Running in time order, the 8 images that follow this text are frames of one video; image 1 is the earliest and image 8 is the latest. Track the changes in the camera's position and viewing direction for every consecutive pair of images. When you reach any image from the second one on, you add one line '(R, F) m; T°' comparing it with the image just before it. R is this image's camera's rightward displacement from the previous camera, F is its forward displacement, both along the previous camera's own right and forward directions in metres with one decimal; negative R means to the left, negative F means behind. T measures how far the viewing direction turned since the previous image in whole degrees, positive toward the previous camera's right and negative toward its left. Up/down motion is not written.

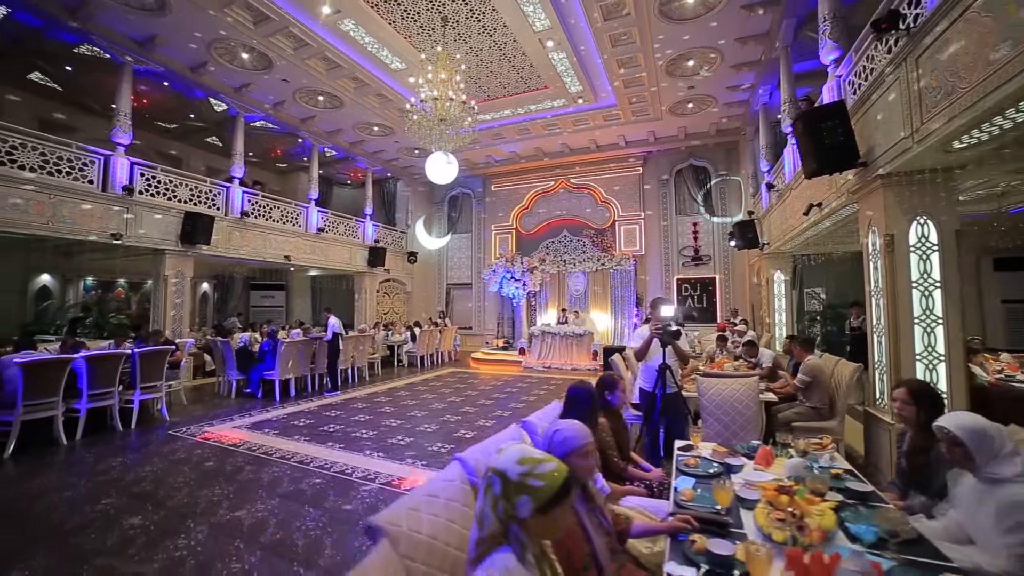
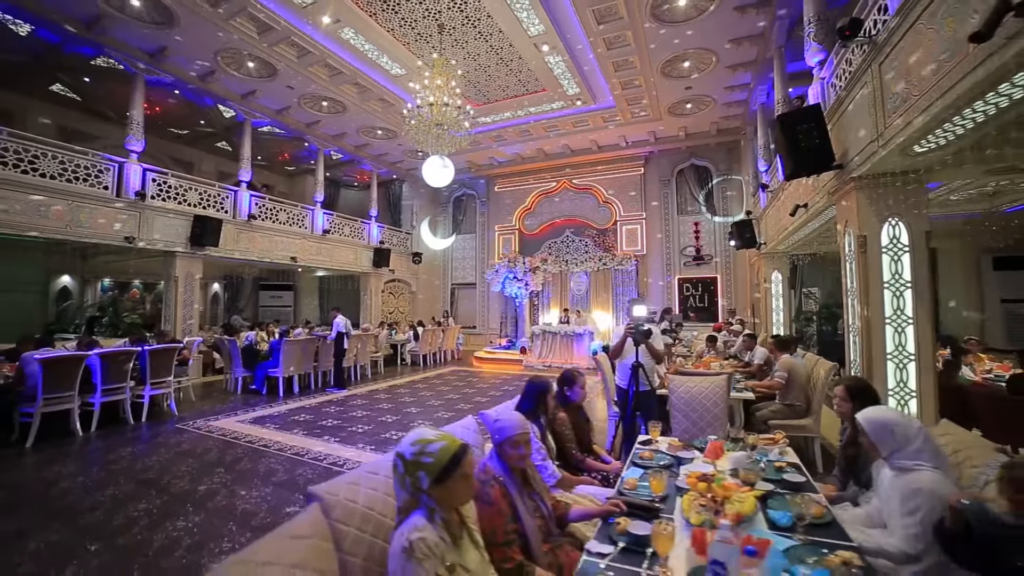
(+0.3, -0.1) m; -2°
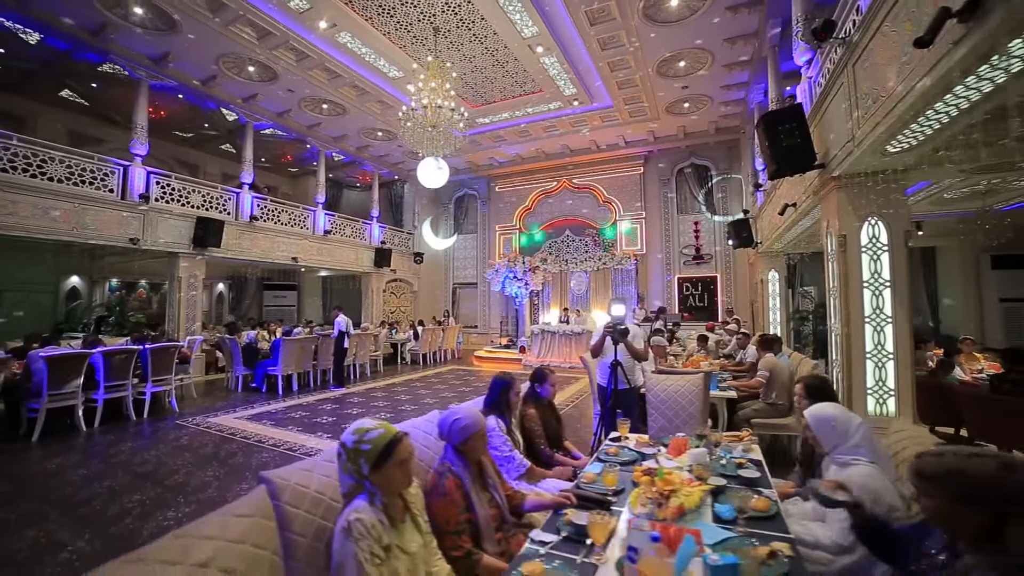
(+0.2, -0.1) m; -1°
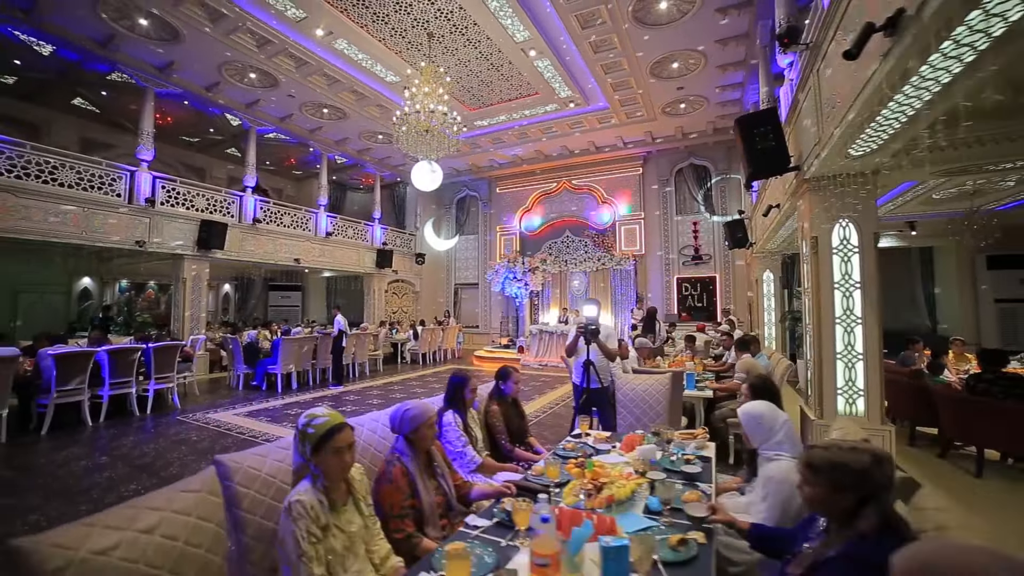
(+0.3, -0.1) m; -1°
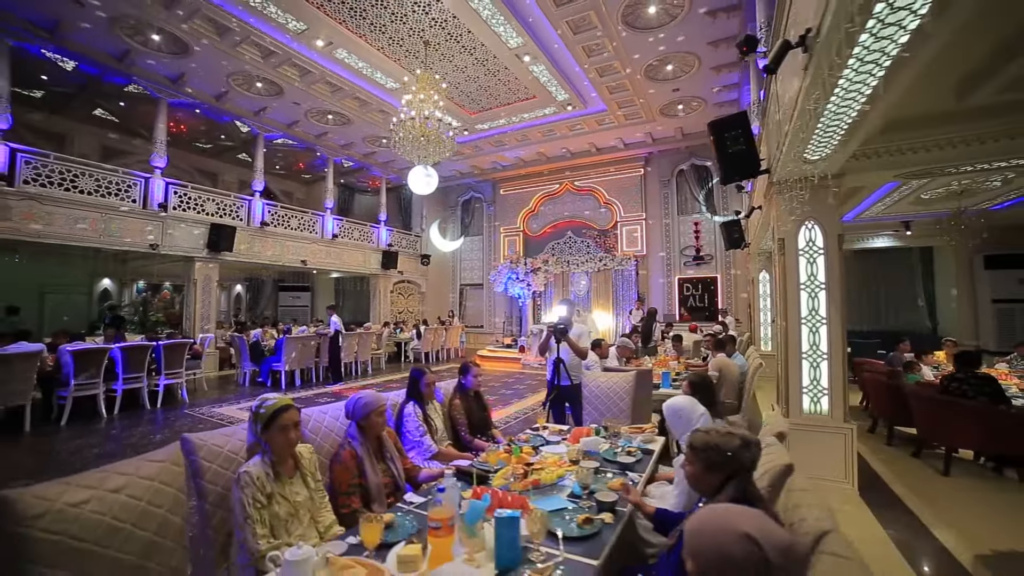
(+0.3, -0.2) m; -2°
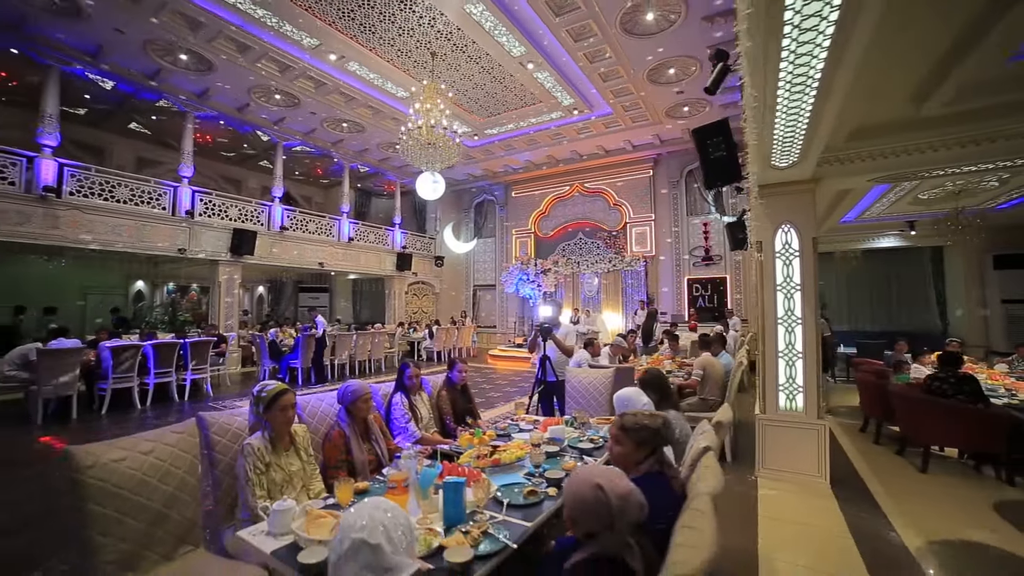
(+0.3, -0.2) m; -3°
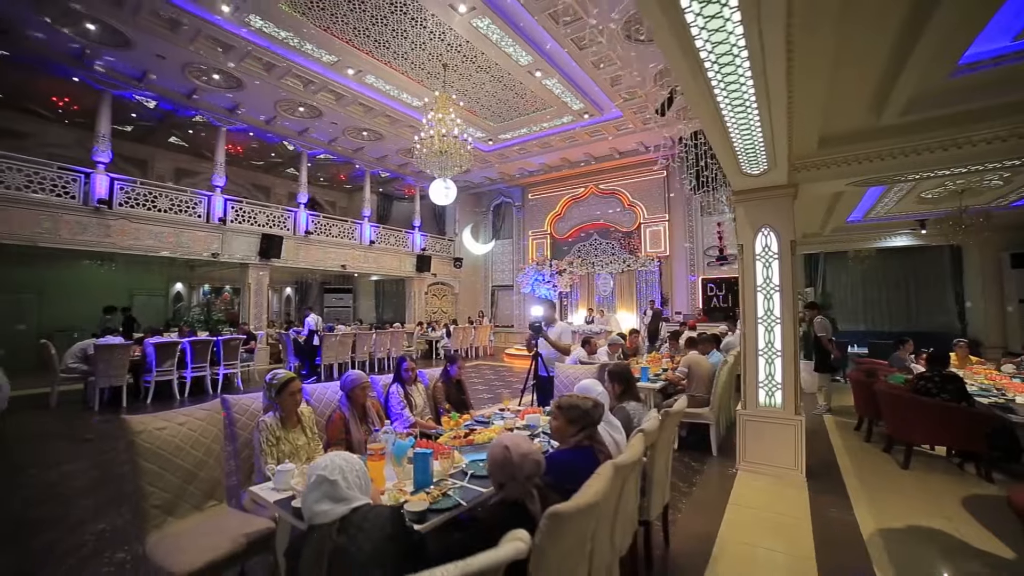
(+0.3, -0.3) m; -3°
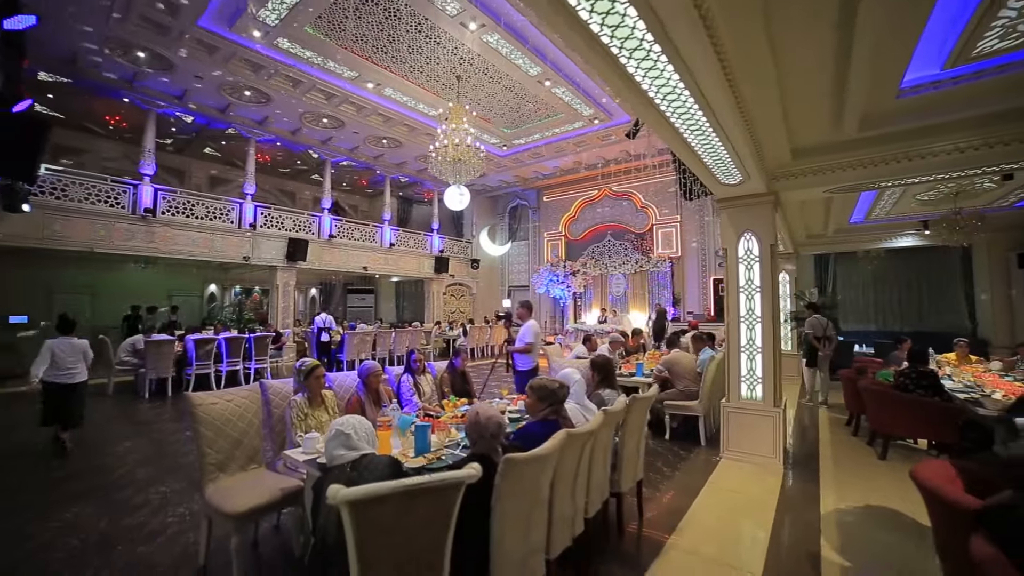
(+0.2, -0.4) m; -3°
